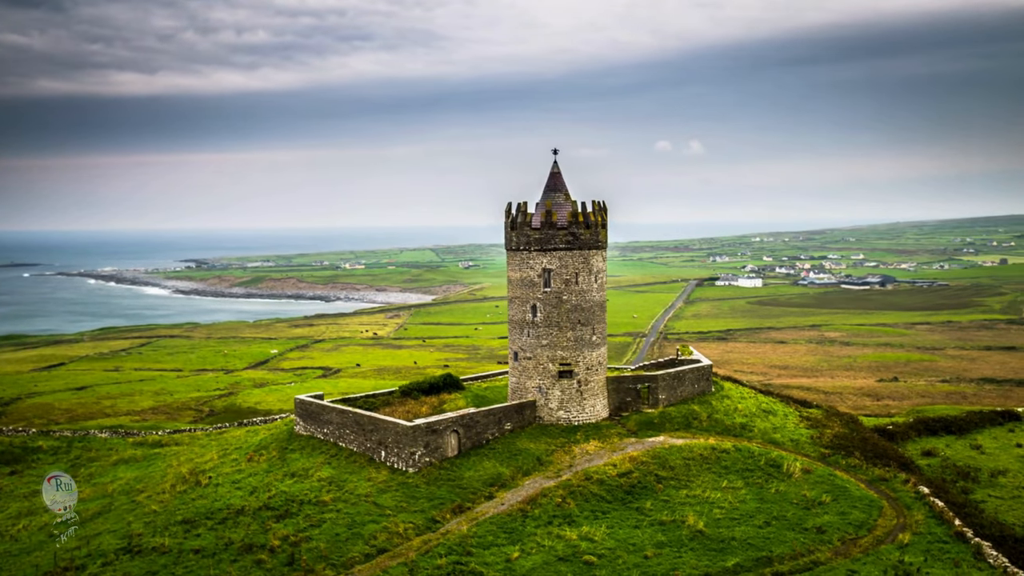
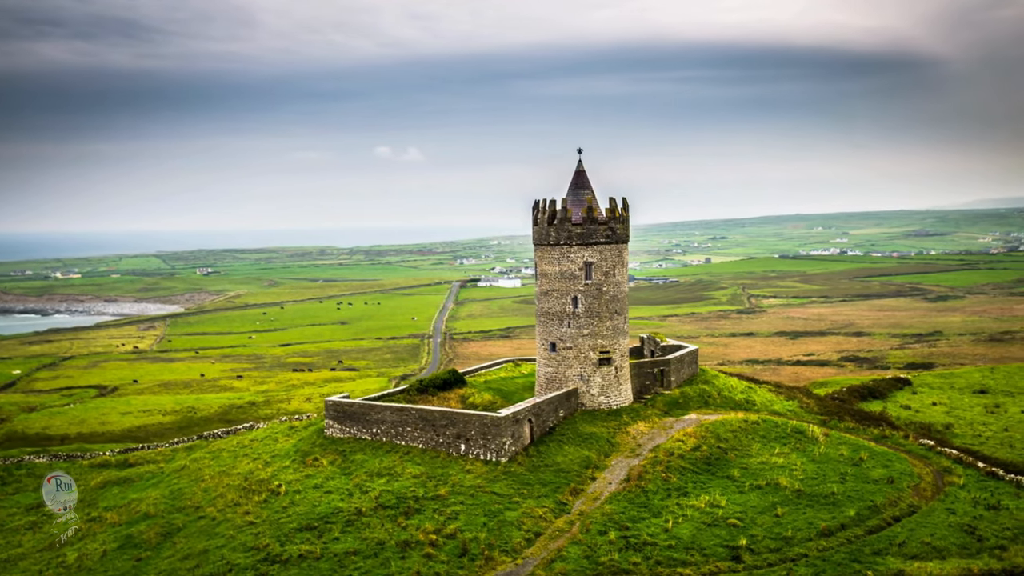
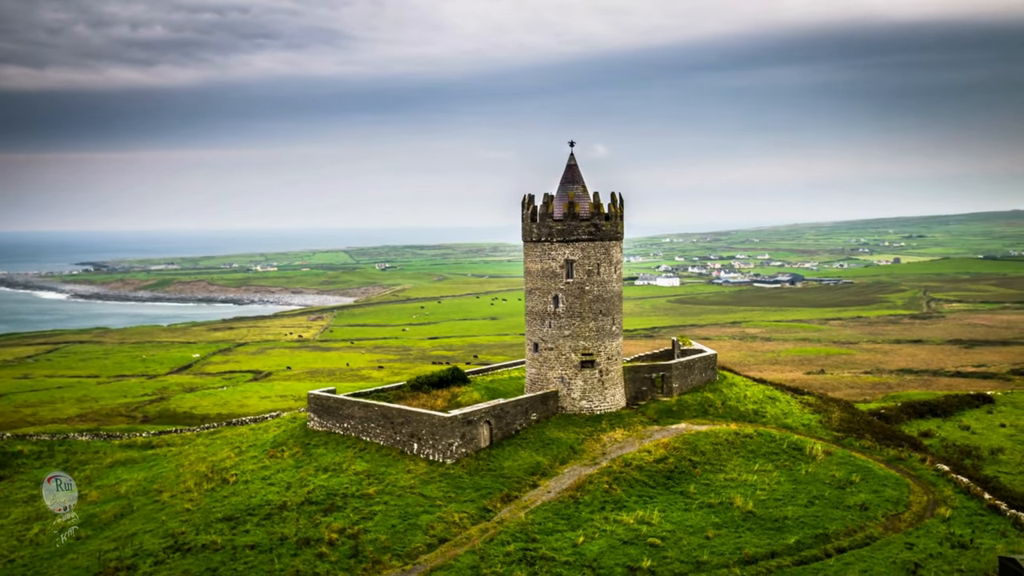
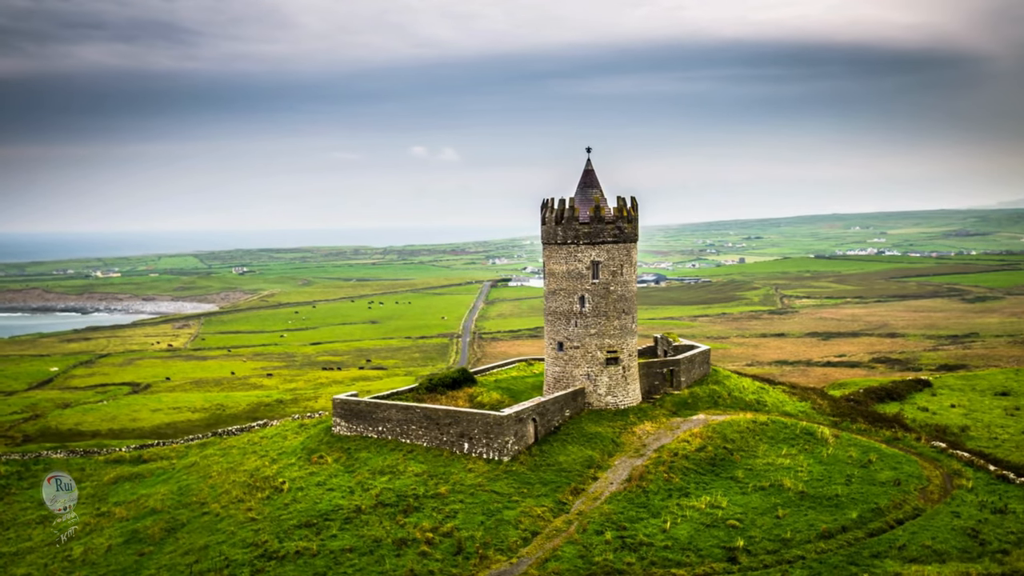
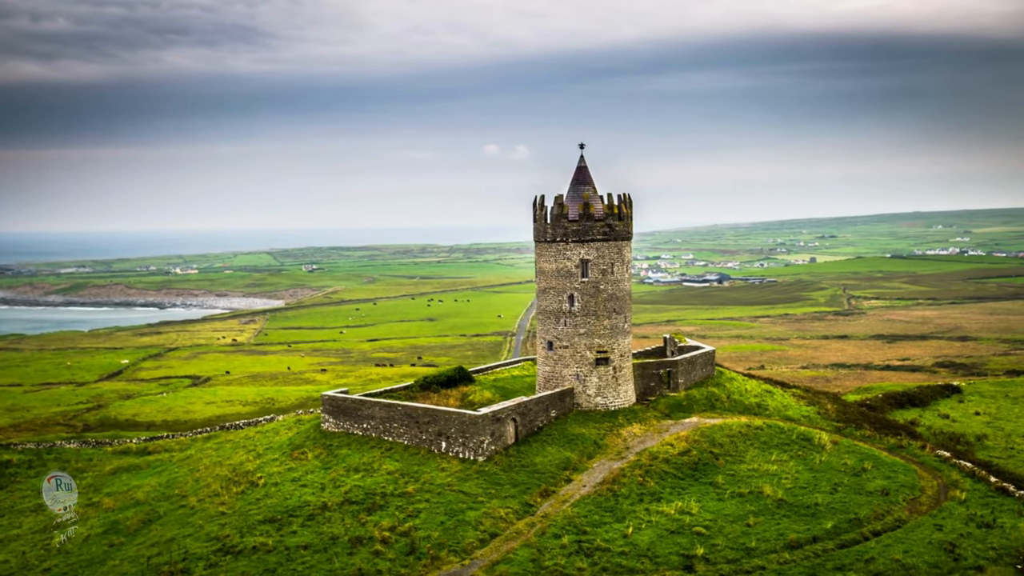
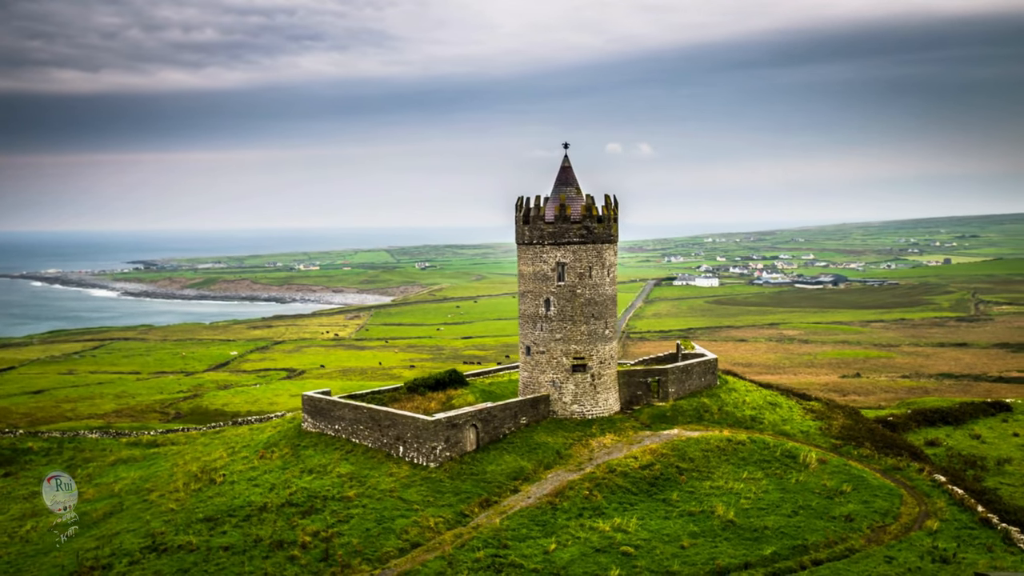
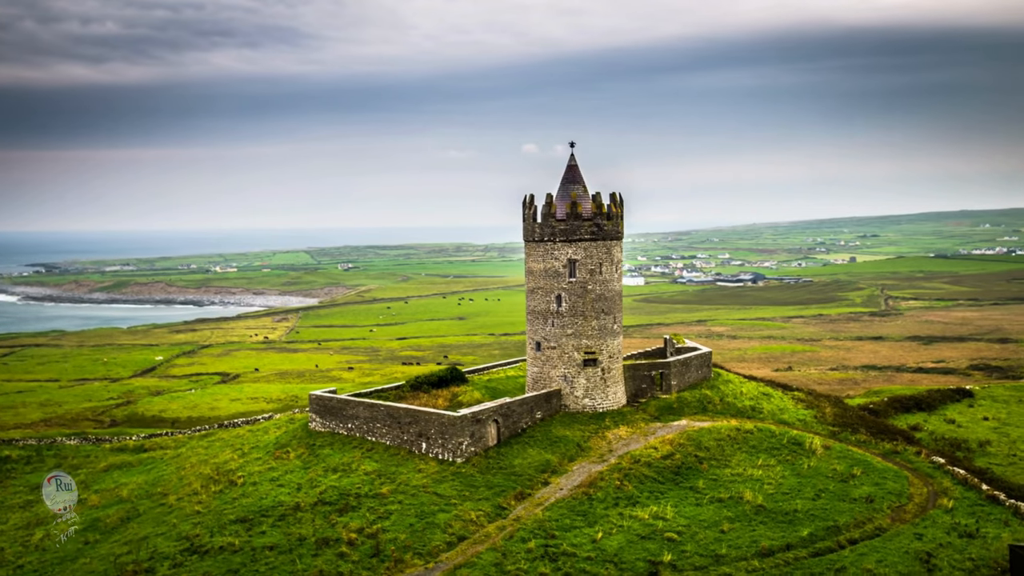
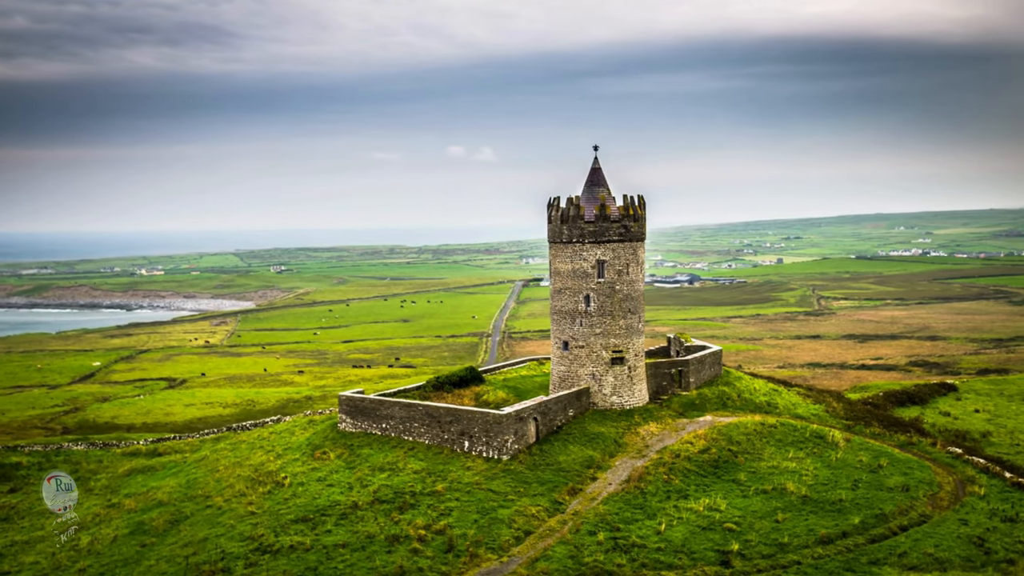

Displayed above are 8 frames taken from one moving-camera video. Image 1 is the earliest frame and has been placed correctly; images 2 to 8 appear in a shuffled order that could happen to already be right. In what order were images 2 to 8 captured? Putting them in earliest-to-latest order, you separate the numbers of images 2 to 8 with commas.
6, 3, 7, 5, 8, 4, 2
